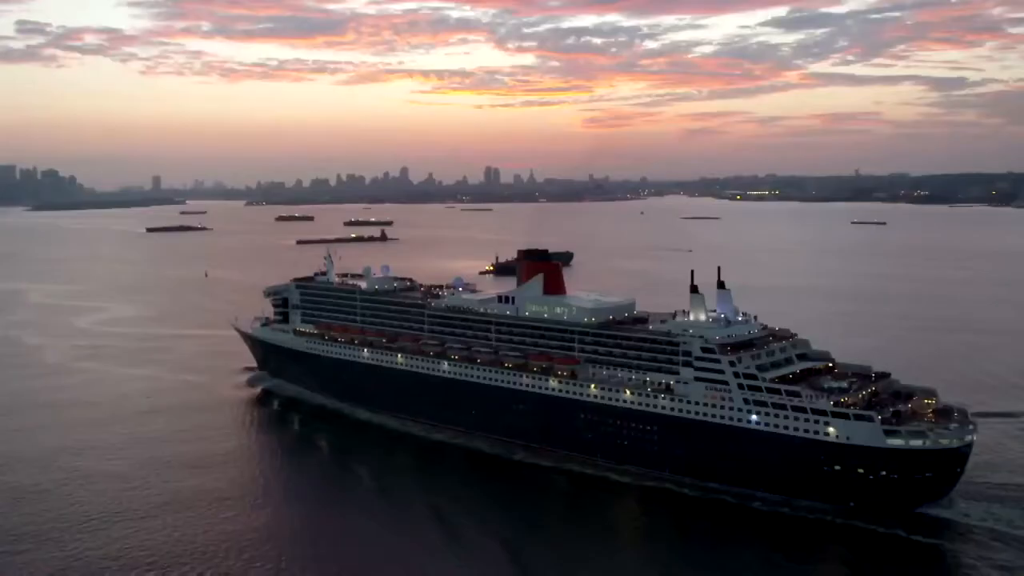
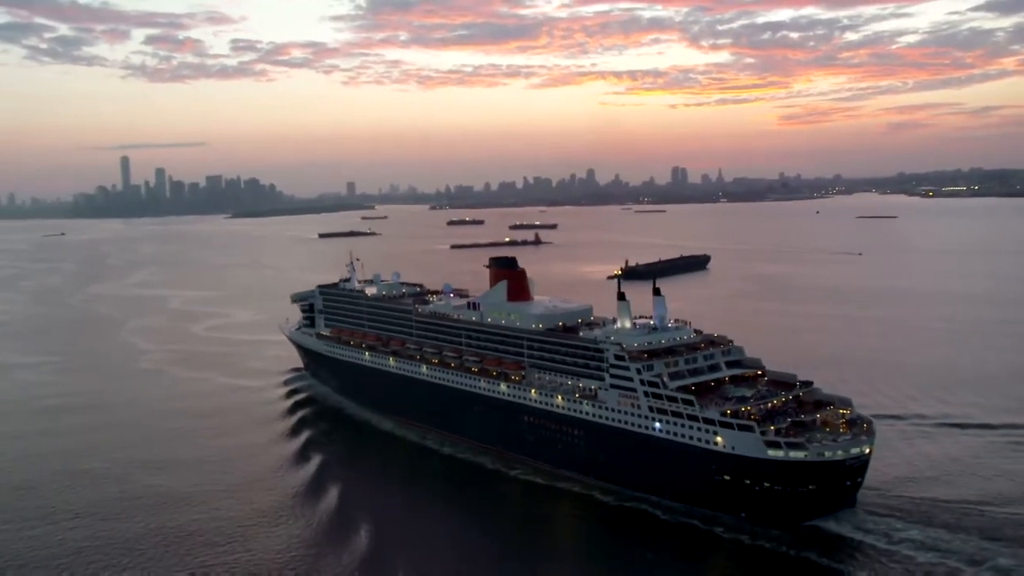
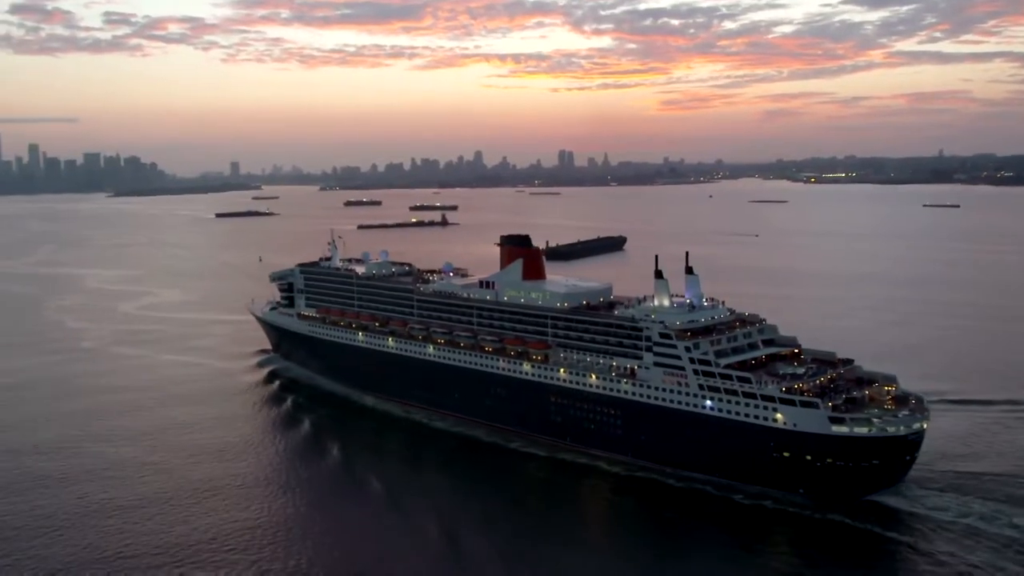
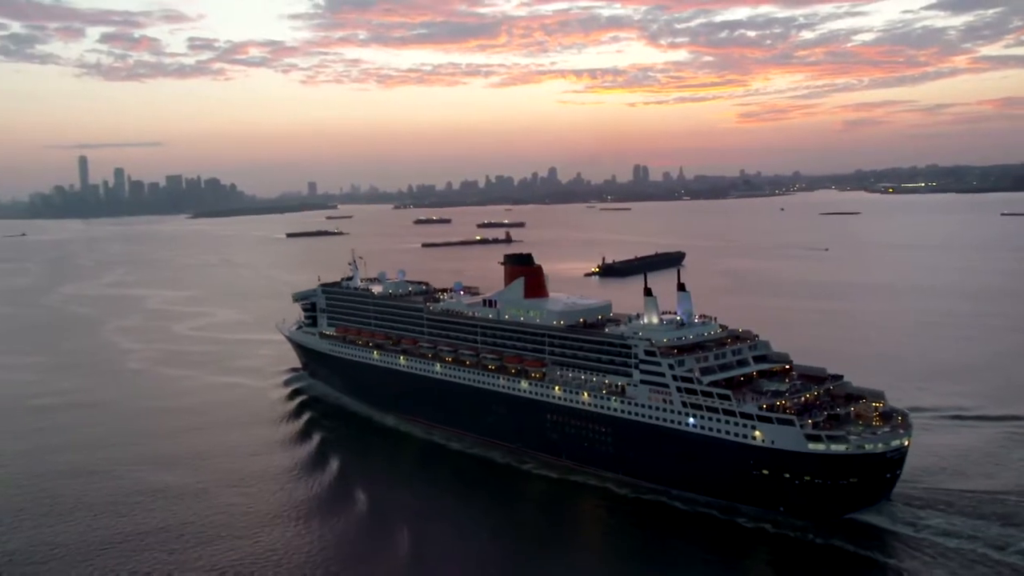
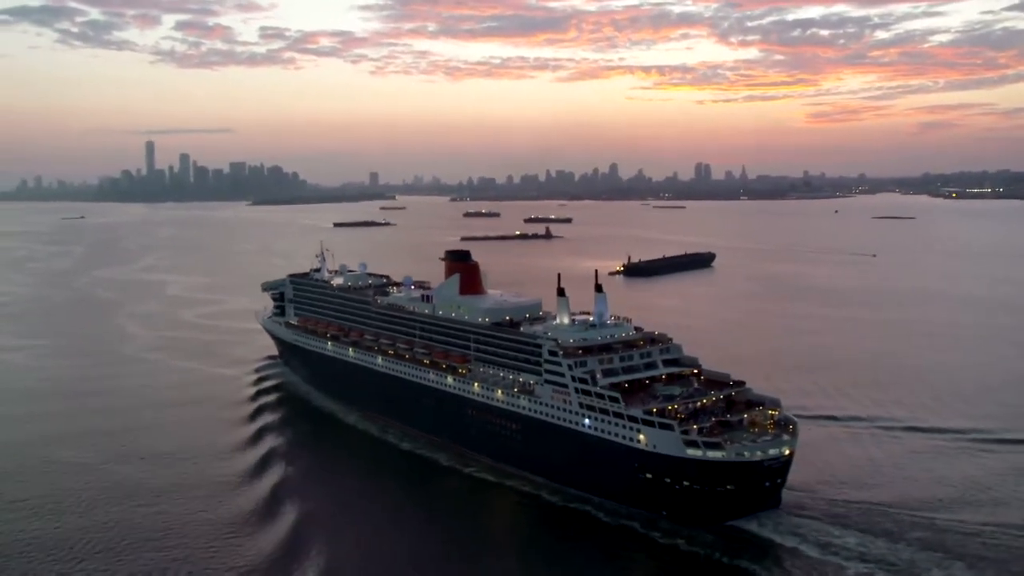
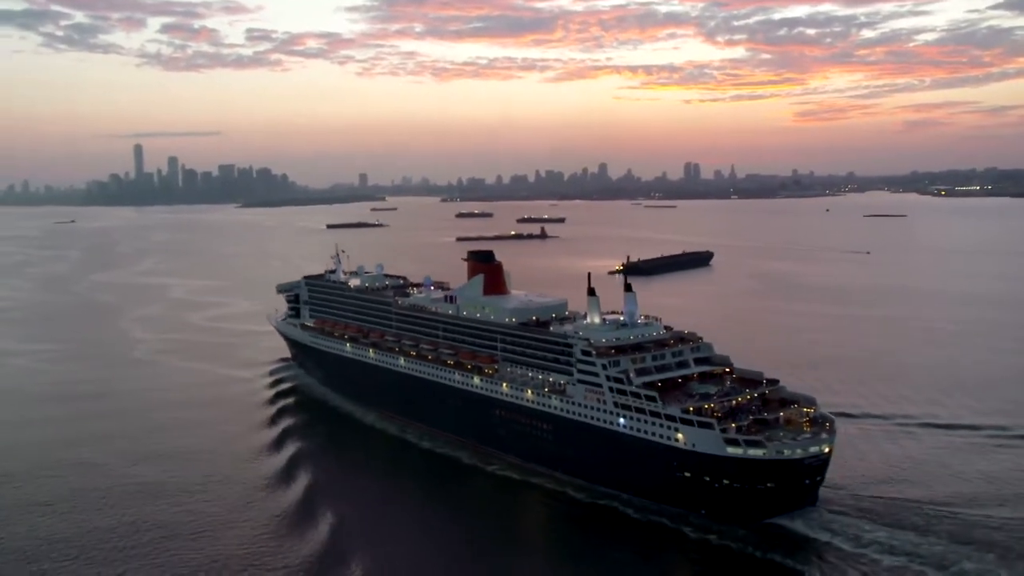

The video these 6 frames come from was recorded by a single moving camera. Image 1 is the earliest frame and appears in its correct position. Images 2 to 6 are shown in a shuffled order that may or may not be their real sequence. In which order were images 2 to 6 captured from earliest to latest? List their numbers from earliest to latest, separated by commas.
3, 4, 2, 6, 5
